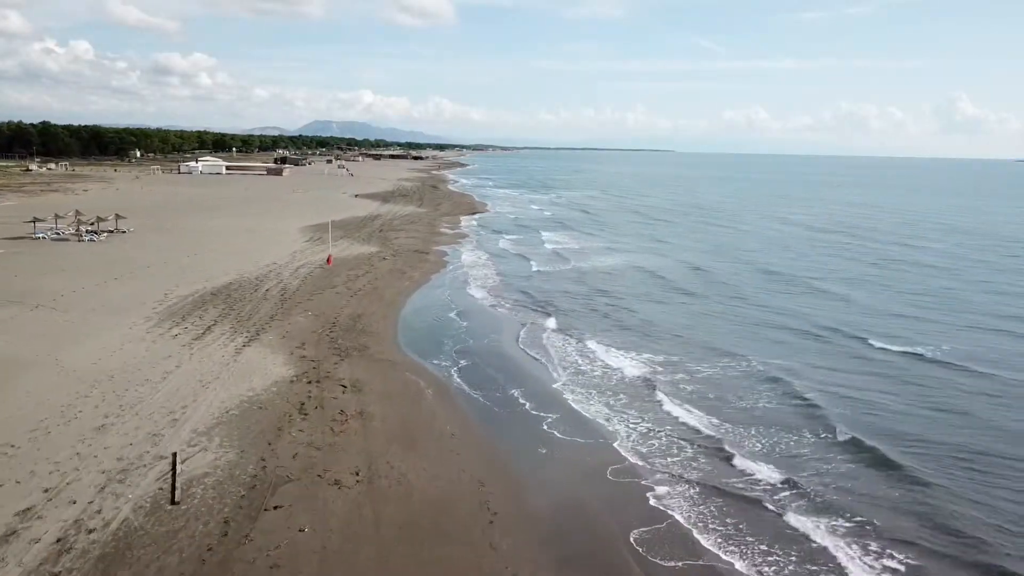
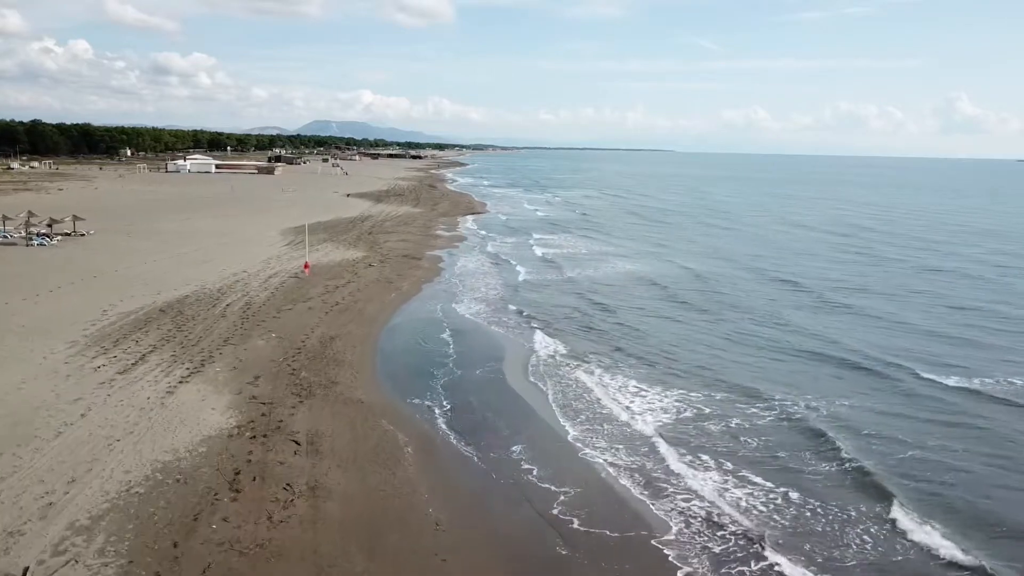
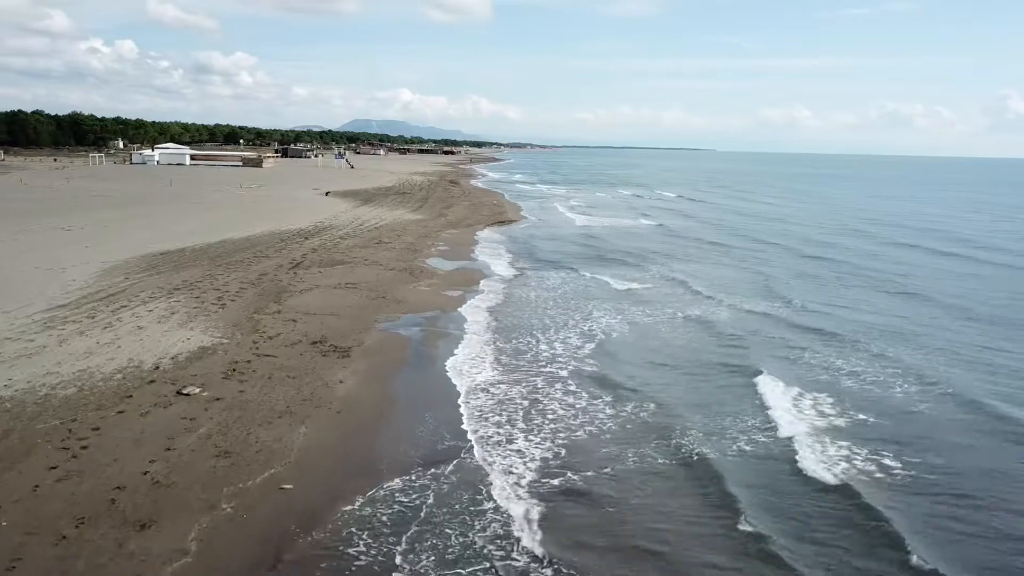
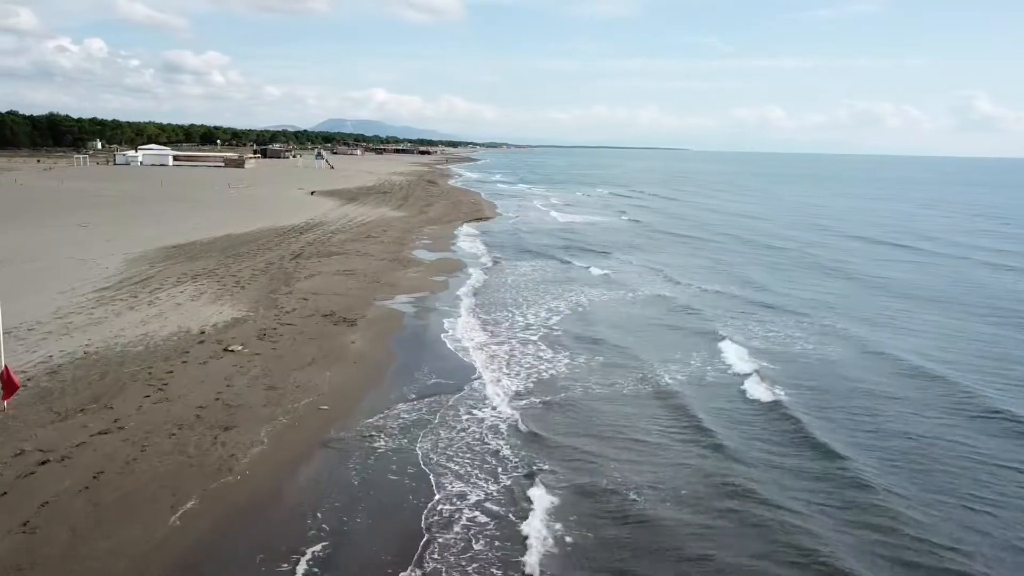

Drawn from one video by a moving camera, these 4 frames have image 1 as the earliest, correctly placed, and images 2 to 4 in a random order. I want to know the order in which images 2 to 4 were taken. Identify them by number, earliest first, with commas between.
2, 4, 3
